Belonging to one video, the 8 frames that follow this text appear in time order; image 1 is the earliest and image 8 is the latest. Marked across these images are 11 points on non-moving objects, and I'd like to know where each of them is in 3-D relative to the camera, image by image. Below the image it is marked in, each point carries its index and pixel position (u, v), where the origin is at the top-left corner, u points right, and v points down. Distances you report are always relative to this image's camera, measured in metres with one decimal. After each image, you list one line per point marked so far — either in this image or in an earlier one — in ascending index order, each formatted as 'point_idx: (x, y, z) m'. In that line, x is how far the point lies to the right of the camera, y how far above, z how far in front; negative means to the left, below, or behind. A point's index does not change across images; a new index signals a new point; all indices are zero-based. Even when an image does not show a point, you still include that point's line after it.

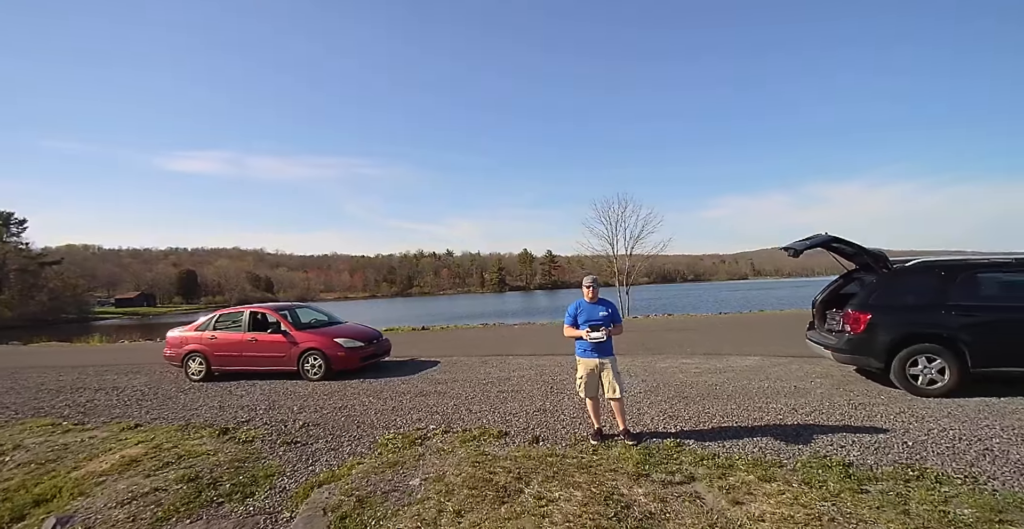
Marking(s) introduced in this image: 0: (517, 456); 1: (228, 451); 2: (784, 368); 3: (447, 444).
0: (+0.1, -2.0, +4.8) m
1: (-3.3, -2.2, +5.4) m
2: (+4.5, -1.7, +7.6) m
3: (-0.7, -2.0, +5.4) m
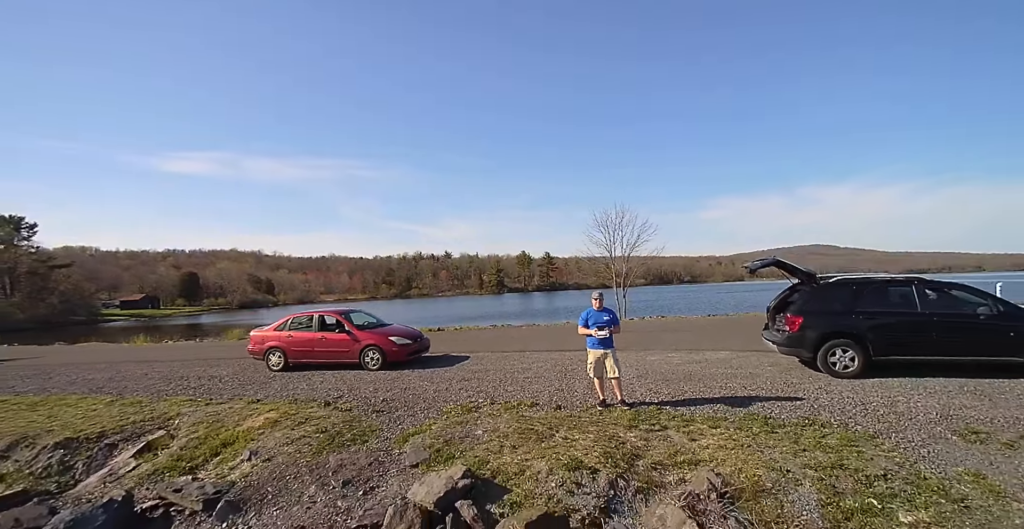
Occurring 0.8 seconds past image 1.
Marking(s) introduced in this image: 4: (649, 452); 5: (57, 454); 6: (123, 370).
0: (+0.6, -2.3, +7.0) m
1: (-2.8, -2.5, +7.5) m
2: (+5.0, -2.0, +9.7) m
3: (-0.3, -2.3, +7.5) m
4: (+1.8, -2.3, +5.7) m
5: (-6.6, -2.7, +6.7) m
6: (-10.2, -2.7, +11.9) m
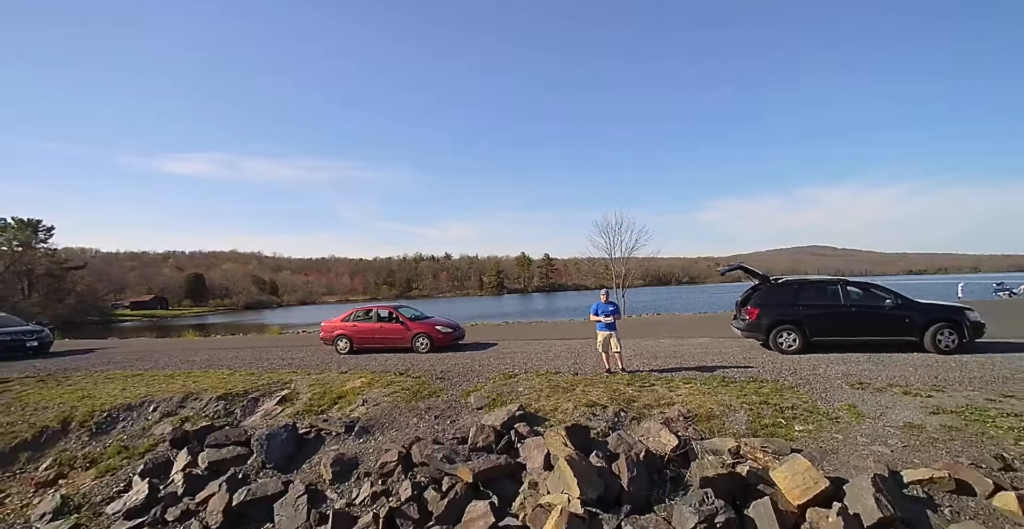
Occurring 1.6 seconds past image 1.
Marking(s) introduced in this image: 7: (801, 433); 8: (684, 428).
0: (+1.2, -2.4, +9.6) m
1: (-2.2, -2.6, +10.2) m
2: (+5.6, -2.1, +12.4) m
3: (+0.4, -2.4, +10.2) m
4: (+2.4, -2.4, +8.3) m
5: (-5.9, -2.8, +9.3) m
6: (-9.5, -2.9, +14.6) m
7: (+4.3, -2.4, +6.7) m
8: (+2.7, -2.5, +7.1) m
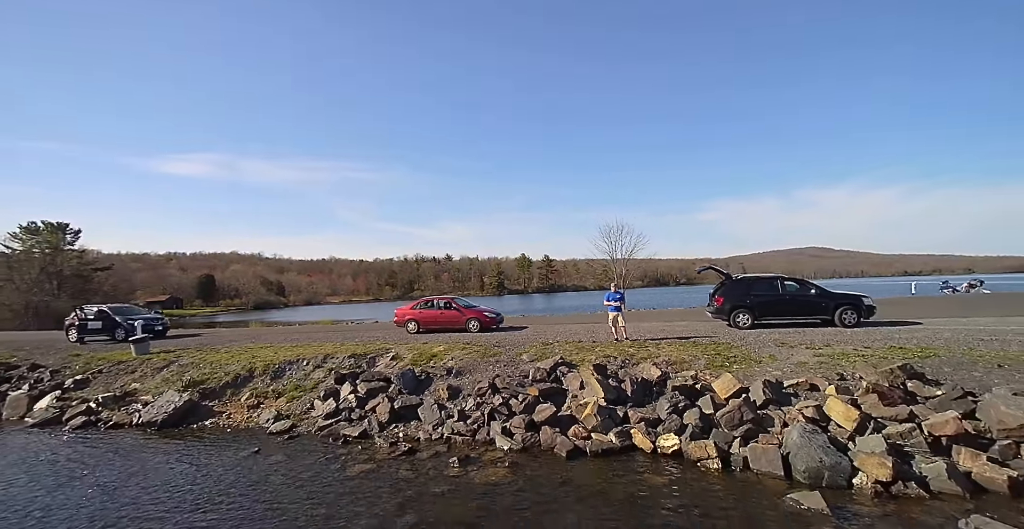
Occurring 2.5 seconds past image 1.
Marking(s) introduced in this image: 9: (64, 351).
0: (+2.4, -2.4, +13.9) m
1: (-1.1, -2.6, +14.4) m
2: (+6.8, -2.1, +16.7) m
3: (+1.5, -2.5, +14.5) m
4: (+3.6, -2.4, +12.6) m
5: (-4.8, -2.8, +13.6) m
6: (-8.4, -2.9, +18.8) m
7: (+5.4, -2.4, +11.0) m
8: (+3.9, -2.5, +11.4) m
9: (-17.1, -3.3, +17.5) m
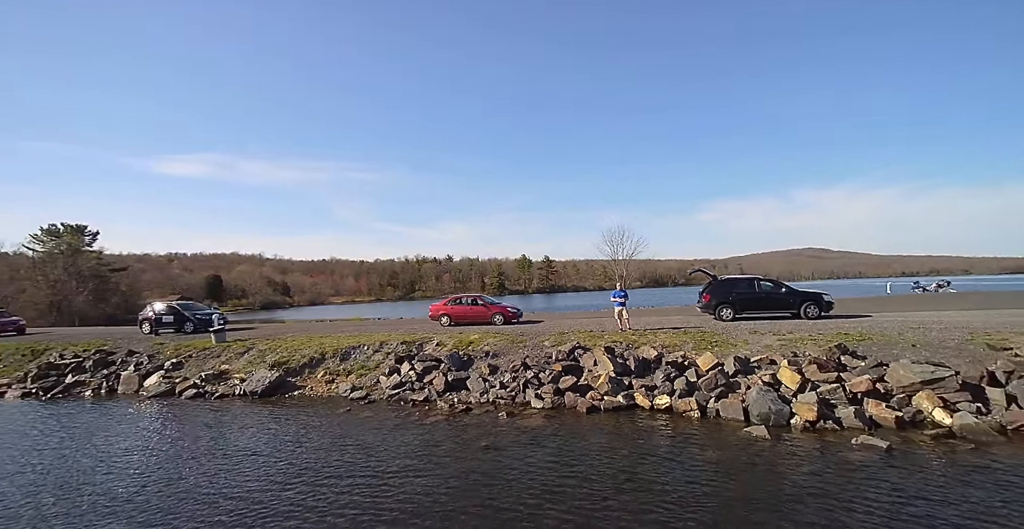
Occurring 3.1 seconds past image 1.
0: (+3.2, -2.5, +16.9) m
1: (-0.2, -2.7, +17.4) m
2: (+7.6, -2.3, +19.7) m
3: (+2.4, -2.6, +17.5) m
4: (+4.4, -2.5, +15.6) m
5: (-3.9, -2.9, +16.5) m
6: (-7.6, -3.0, +21.8) m
7: (+6.3, -2.6, +14.0) m
8: (+4.7, -2.6, +14.4) m
9: (-16.3, -3.4, +20.4) m
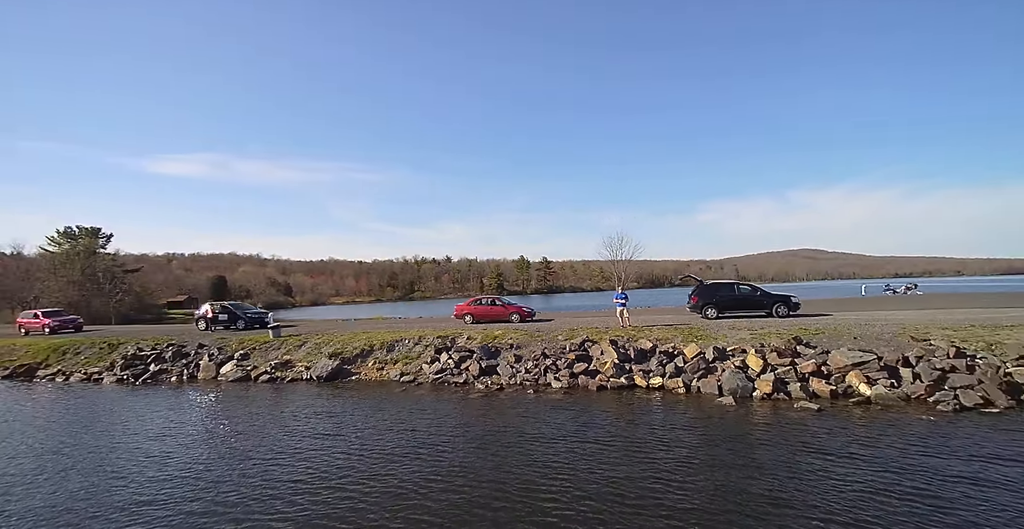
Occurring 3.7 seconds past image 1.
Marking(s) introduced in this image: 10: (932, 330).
0: (+4.0, -2.8, +20.1) m
1: (+0.6, -3.0, +20.5) m
2: (+8.4, -2.6, +22.9) m
3: (+3.2, -2.9, +20.6) m
4: (+5.2, -2.8, +18.8) m
5: (-3.1, -3.2, +19.6) m
6: (-6.8, -3.3, +24.8) m
7: (+7.1, -2.8, +17.2) m
8: (+5.5, -2.9, +17.5) m
9: (-15.5, -3.7, +23.4) m
10: (+14.3, -2.2, +15.5) m
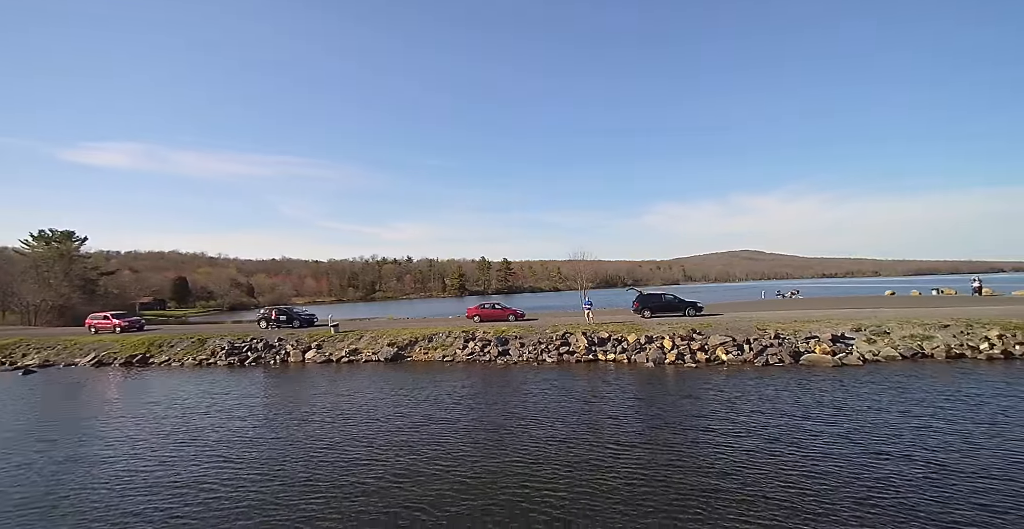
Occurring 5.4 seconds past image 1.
0: (+4.1, -3.9, +29.4) m
1: (+0.6, -4.0, +29.5) m
2: (+8.2, -3.6, +32.6) m
3: (+3.2, -3.9, +29.8) m
4: (+5.4, -3.9, +28.2) m
5: (-3.0, -4.3, +28.3) m
6: (-7.2, -4.3, +33.1) m
7: (+7.4, -3.9, +26.8) m
8: (+5.8, -4.0, +27.0) m
9: (-15.7, -4.6, +30.9) m
10: (+14.8, -3.3, +25.8) m
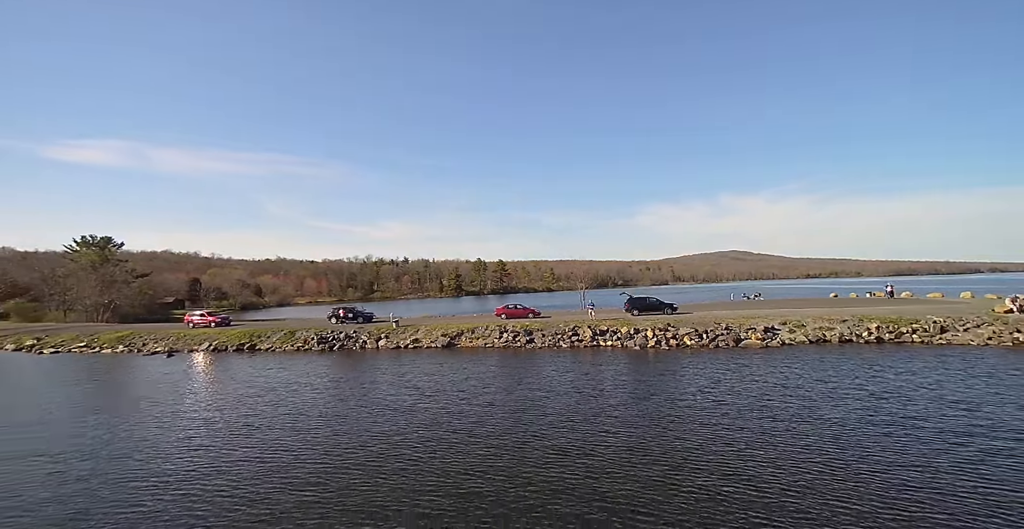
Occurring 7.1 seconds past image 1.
0: (+5.8, -4.8, +38.7) m
1: (+2.4, -4.9, +38.7) m
2: (+9.9, -4.5, +42.0) m
3: (+4.9, -4.8, +39.1) m
4: (+7.2, -4.8, +37.5) m
5: (-1.2, -5.1, +37.4) m
6: (-5.5, -5.1, +42.2) m
7: (+9.2, -4.8, +36.1) m
8: (+7.6, -4.9, +36.3) m
9: (-14.0, -5.5, +39.8) m
10: (+16.6, -4.2, +35.3) m
